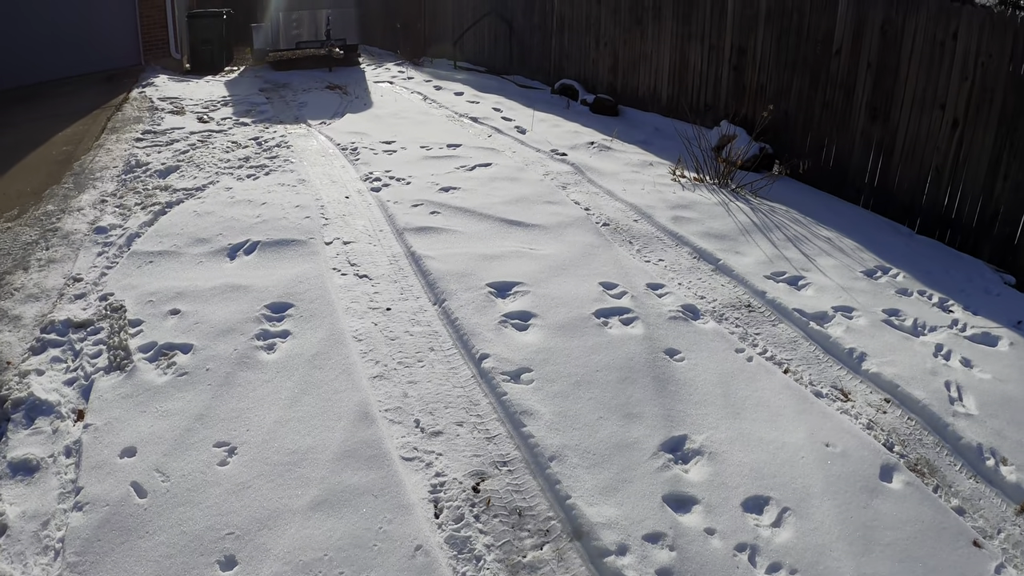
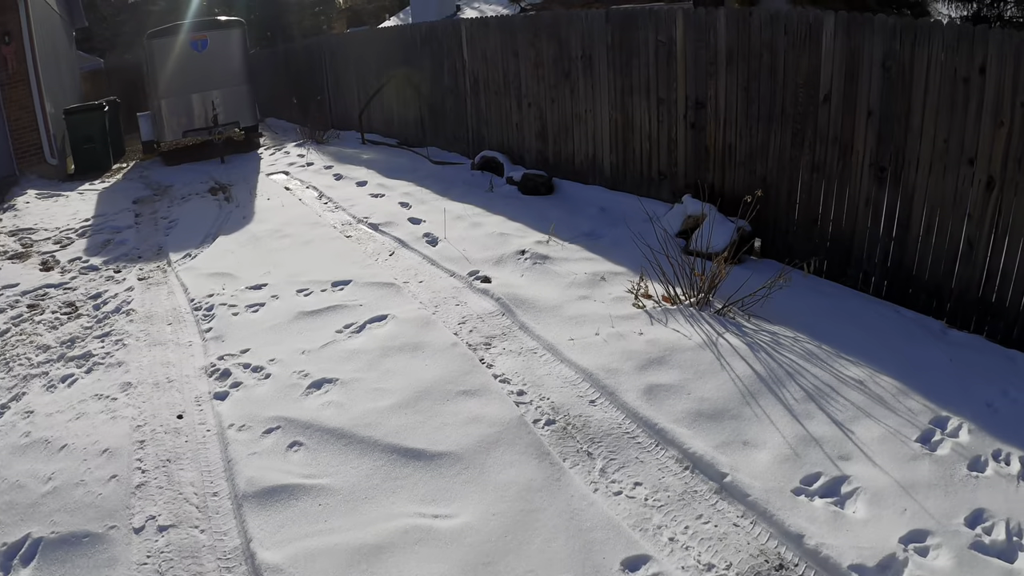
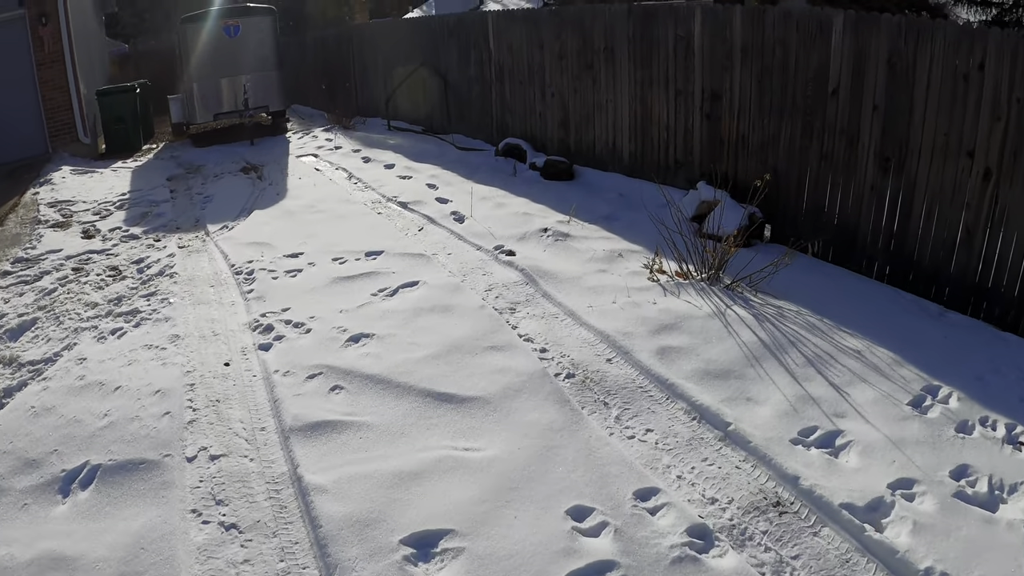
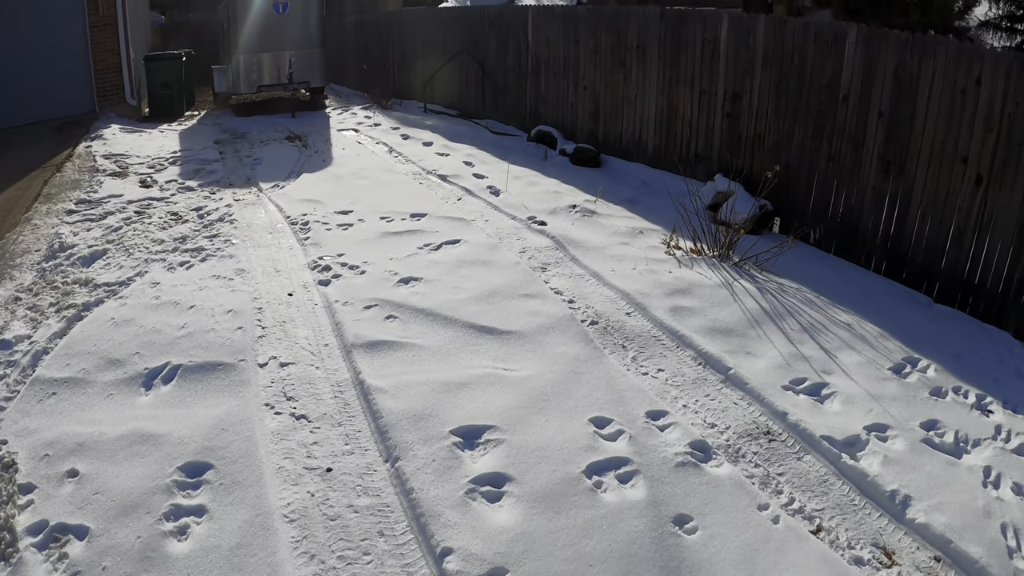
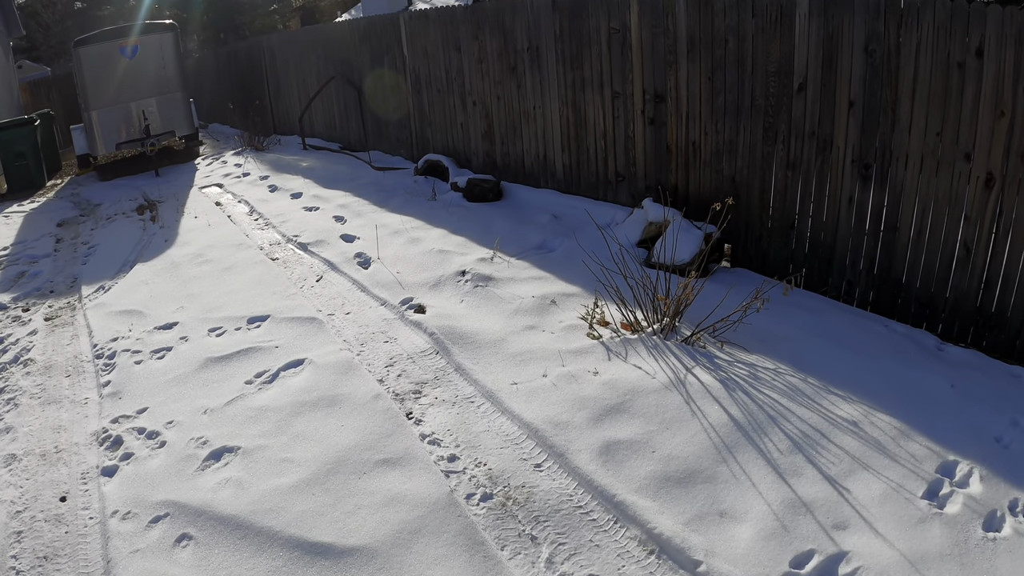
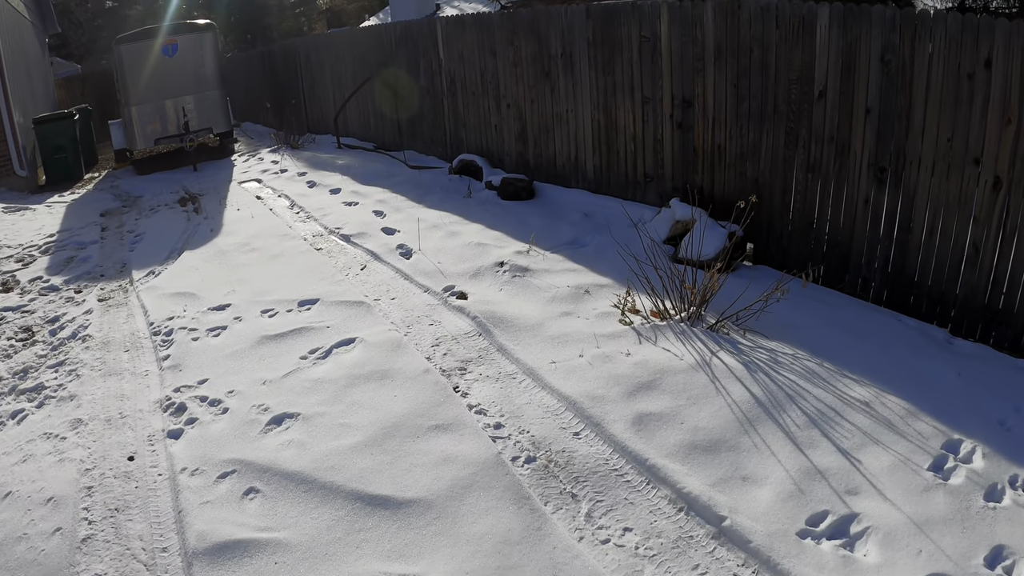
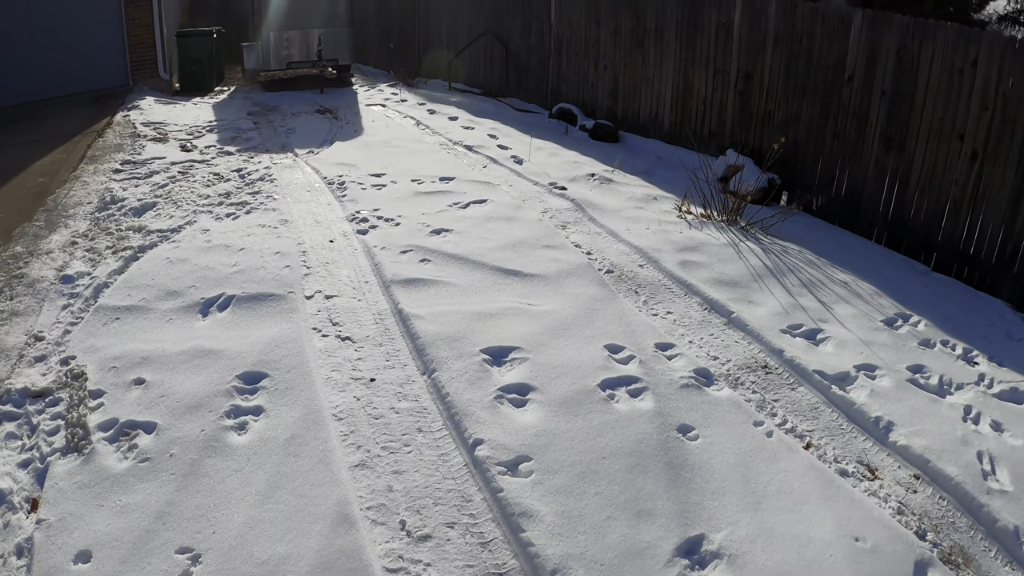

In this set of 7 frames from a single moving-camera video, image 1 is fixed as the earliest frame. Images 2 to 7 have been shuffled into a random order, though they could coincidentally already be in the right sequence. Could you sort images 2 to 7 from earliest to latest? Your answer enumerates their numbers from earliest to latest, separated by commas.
7, 4, 3, 2, 6, 5
